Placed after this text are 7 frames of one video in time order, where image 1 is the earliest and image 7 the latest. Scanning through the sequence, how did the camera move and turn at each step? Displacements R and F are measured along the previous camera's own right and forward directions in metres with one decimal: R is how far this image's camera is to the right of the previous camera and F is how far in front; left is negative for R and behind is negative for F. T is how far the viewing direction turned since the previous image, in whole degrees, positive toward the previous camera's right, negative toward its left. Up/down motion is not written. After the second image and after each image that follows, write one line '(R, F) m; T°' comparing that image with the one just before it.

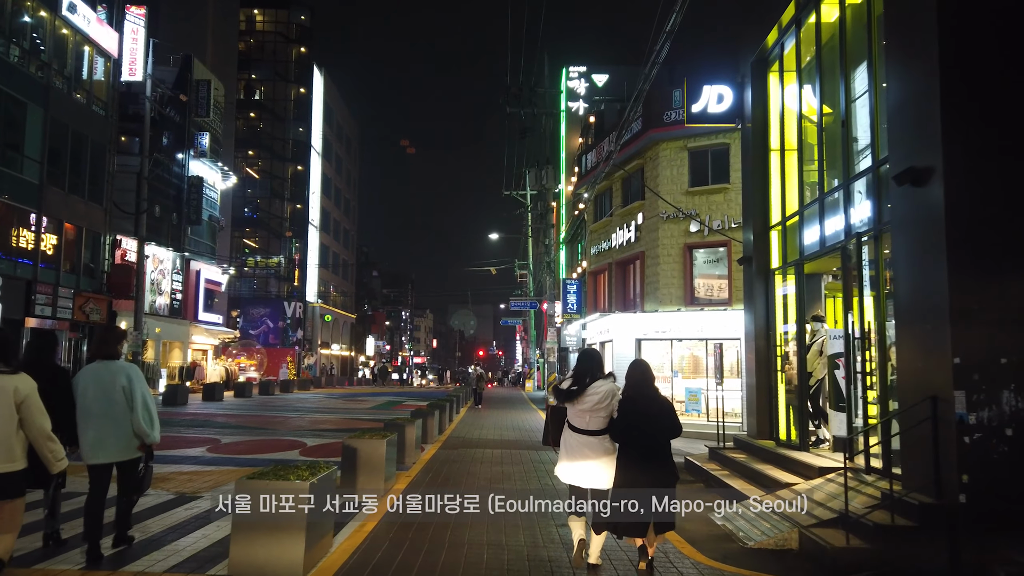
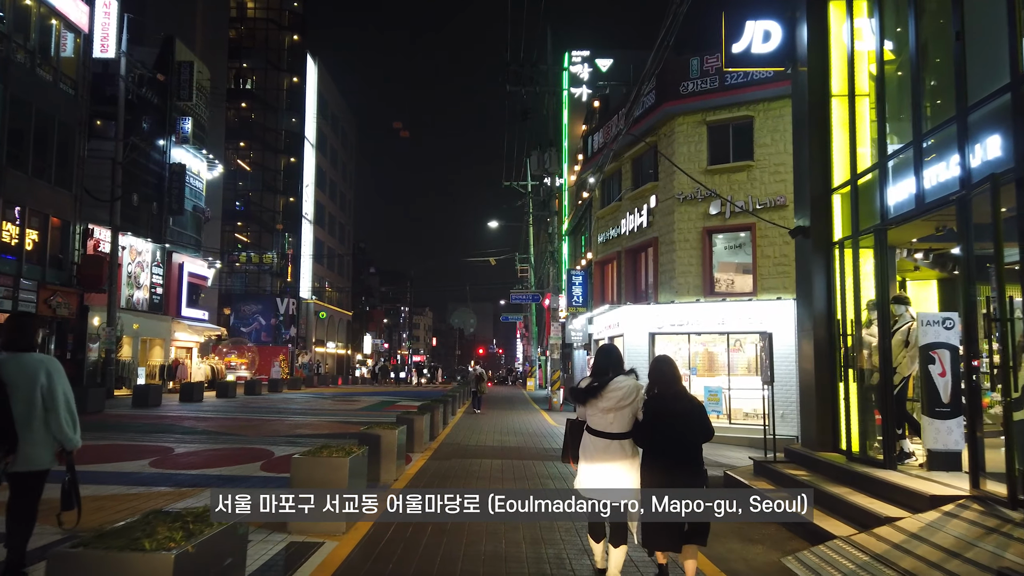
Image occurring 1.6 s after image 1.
(0.0, +1.8) m; 0°
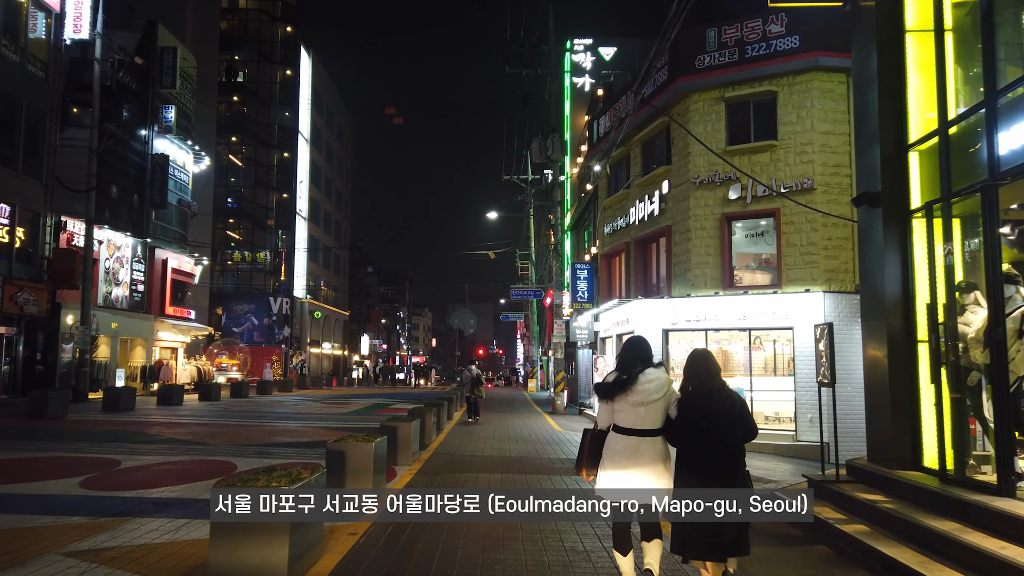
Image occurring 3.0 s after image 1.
(0.0, +1.5) m; 0°
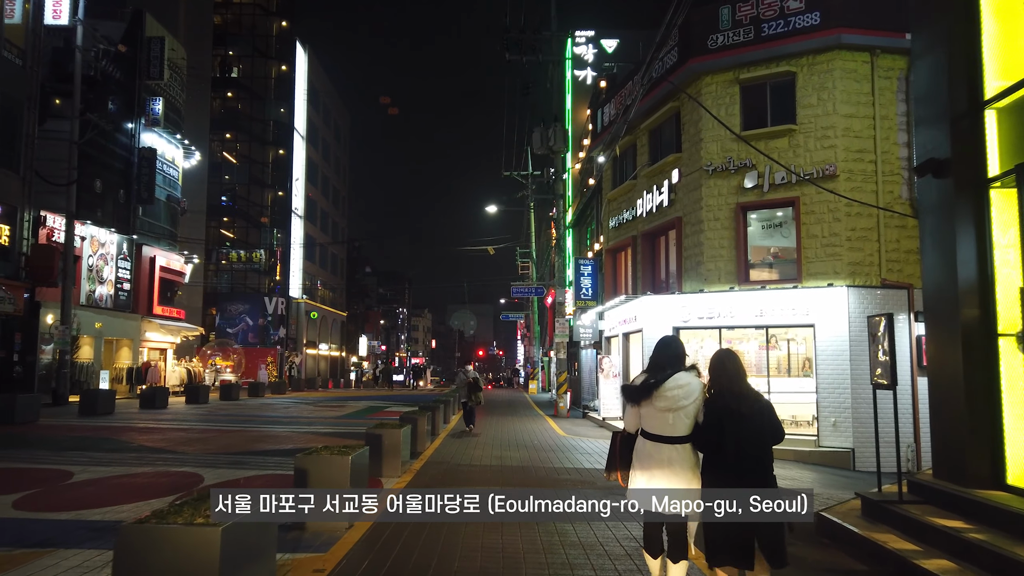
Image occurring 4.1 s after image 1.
(0.0, +1.0) m; 0°
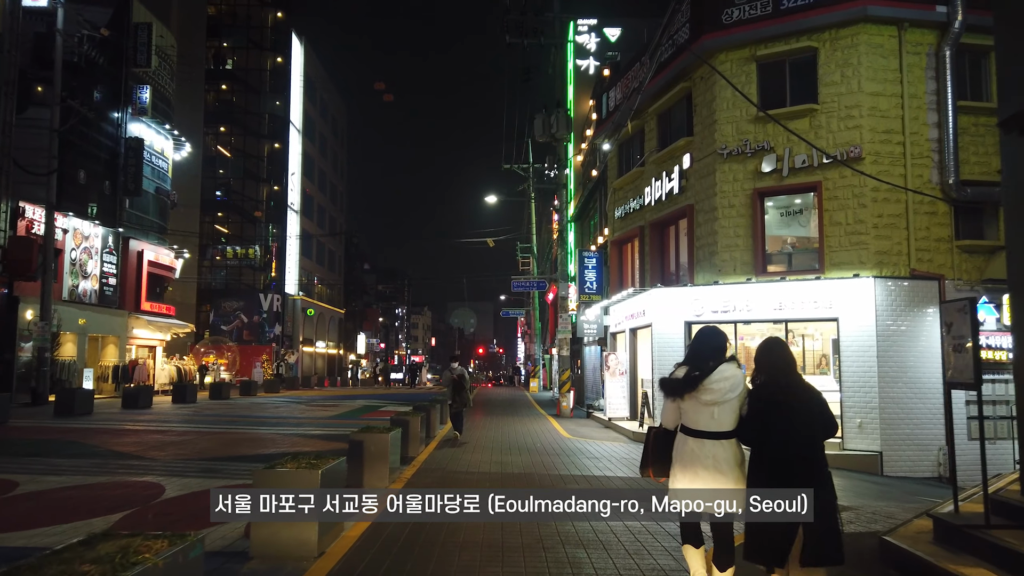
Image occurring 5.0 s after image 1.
(0.0, +1.0) m; 0°
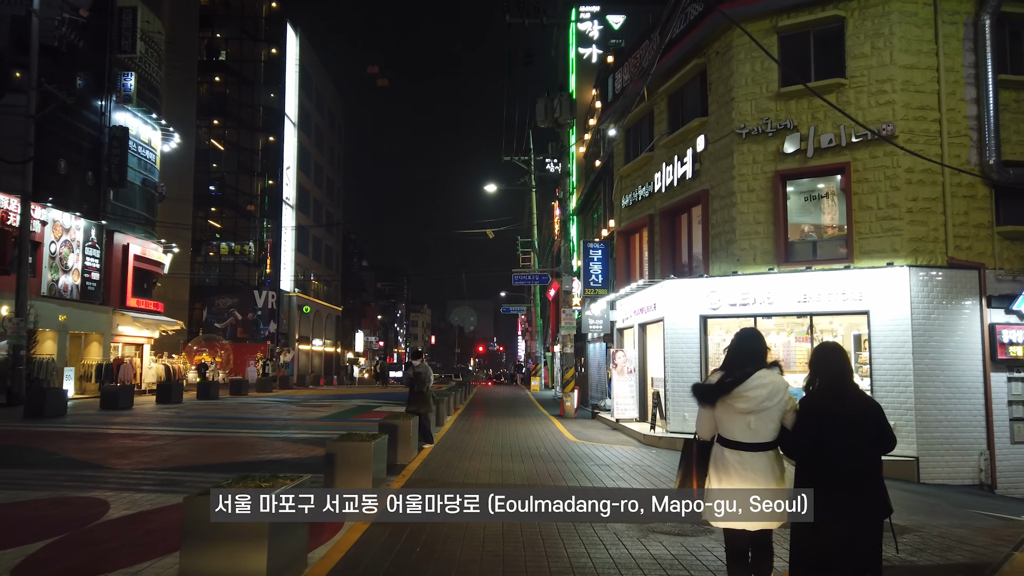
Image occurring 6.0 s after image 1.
(0.0, +1.1) m; 0°
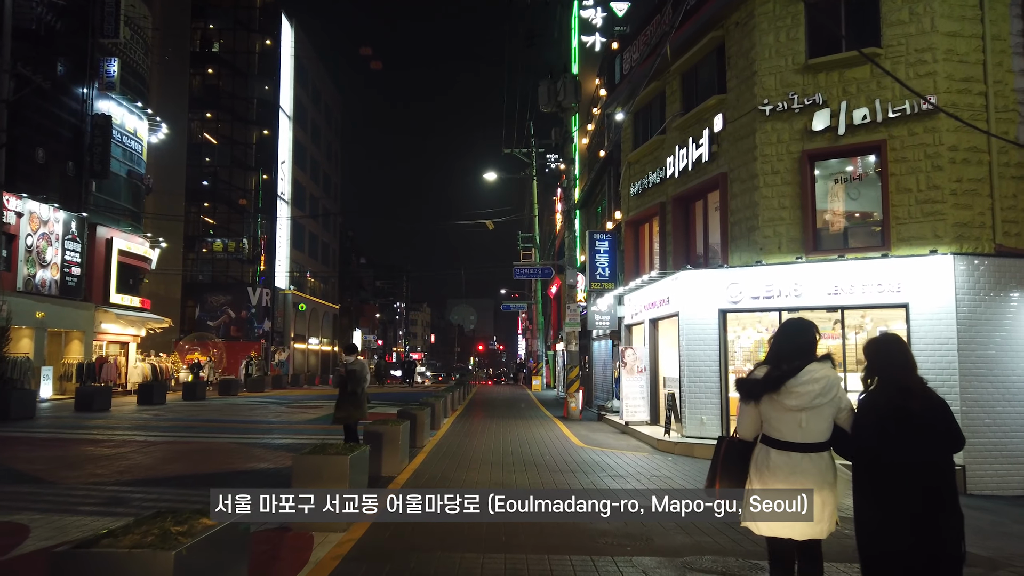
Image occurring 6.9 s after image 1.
(0.0, +1.1) m; 0°
